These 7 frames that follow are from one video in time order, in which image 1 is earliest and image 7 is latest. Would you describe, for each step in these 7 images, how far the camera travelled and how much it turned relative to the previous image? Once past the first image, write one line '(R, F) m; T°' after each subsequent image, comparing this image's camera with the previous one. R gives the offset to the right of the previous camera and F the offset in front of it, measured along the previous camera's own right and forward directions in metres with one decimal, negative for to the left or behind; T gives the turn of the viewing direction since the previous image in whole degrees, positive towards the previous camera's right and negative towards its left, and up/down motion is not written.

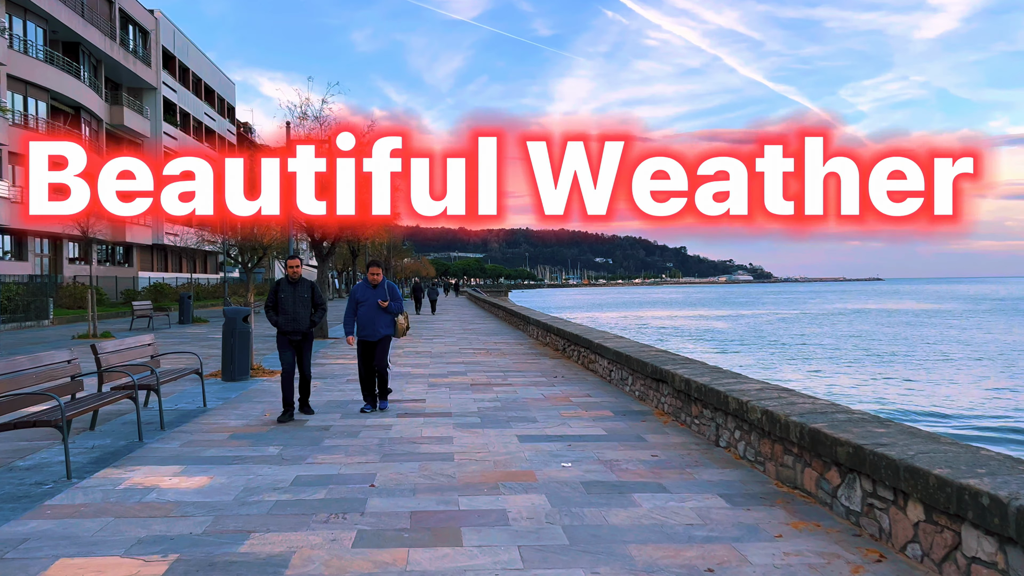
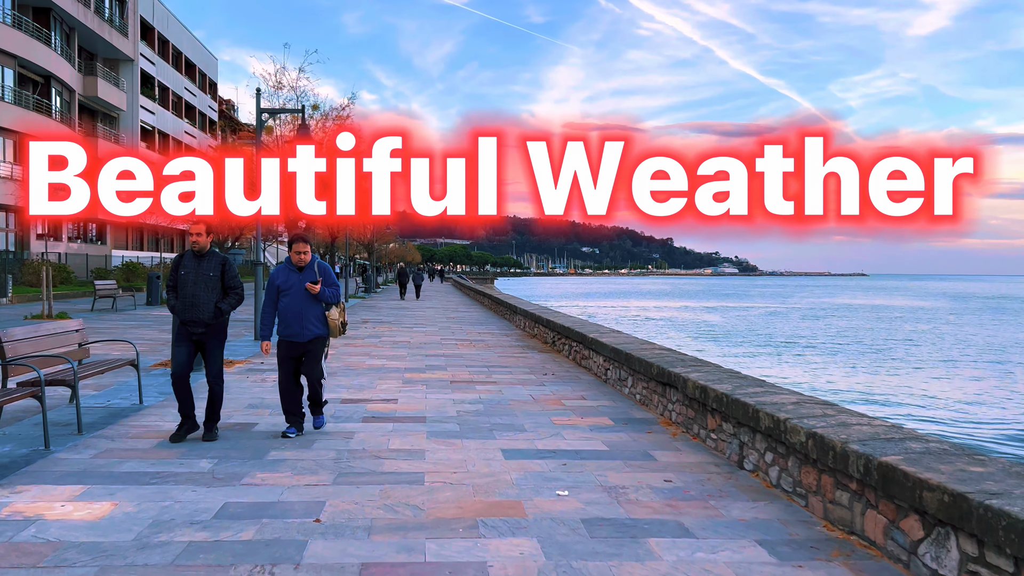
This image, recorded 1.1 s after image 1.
(0.0, +1.2) m; +1°
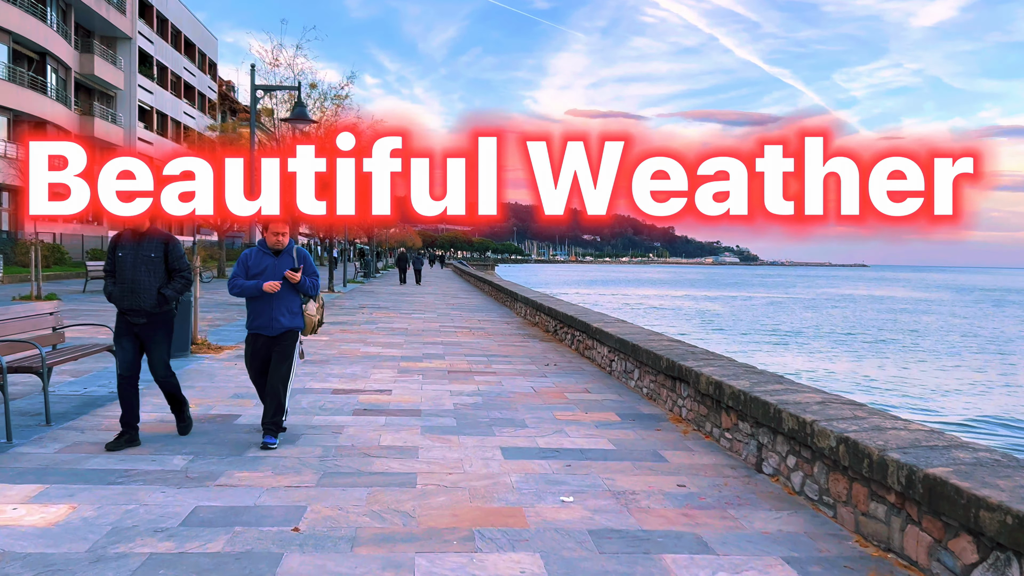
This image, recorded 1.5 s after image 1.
(0.0, +0.4) m; 0°
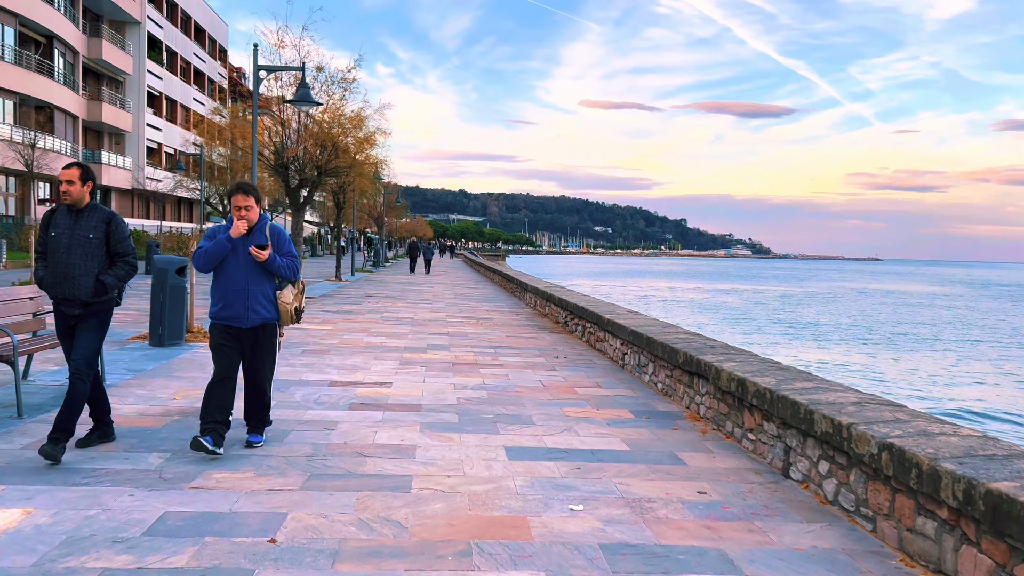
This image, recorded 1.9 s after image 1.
(0.0, +0.4) m; -1°
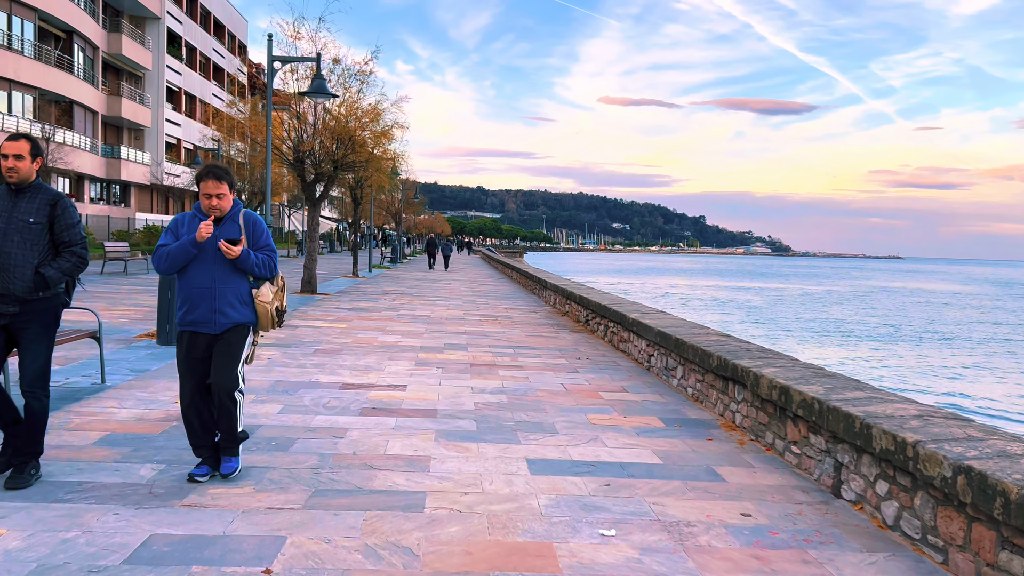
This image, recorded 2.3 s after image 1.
(0.0, +0.4) m; -1°
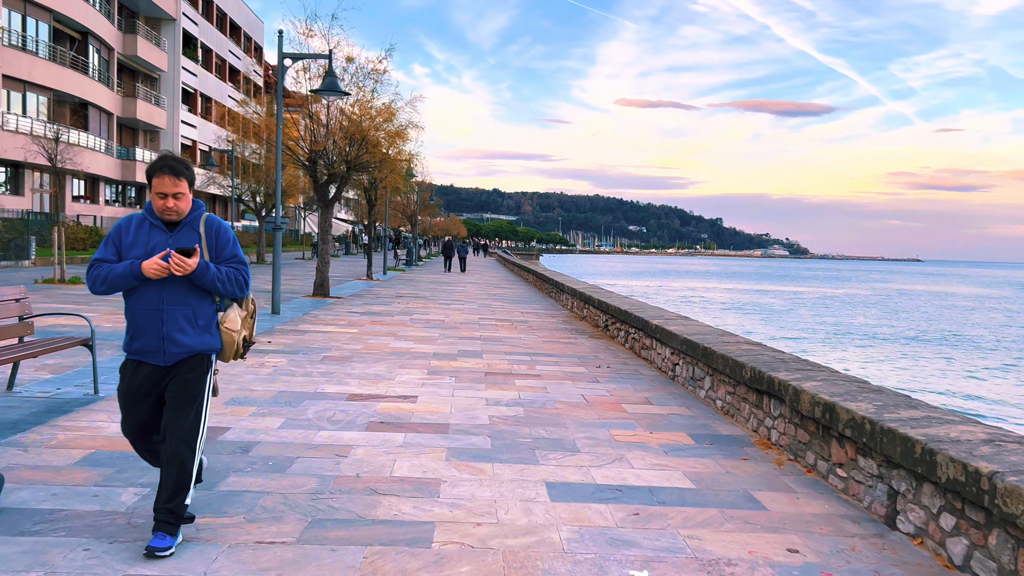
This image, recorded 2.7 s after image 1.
(0.0, +0.4) m; -1°
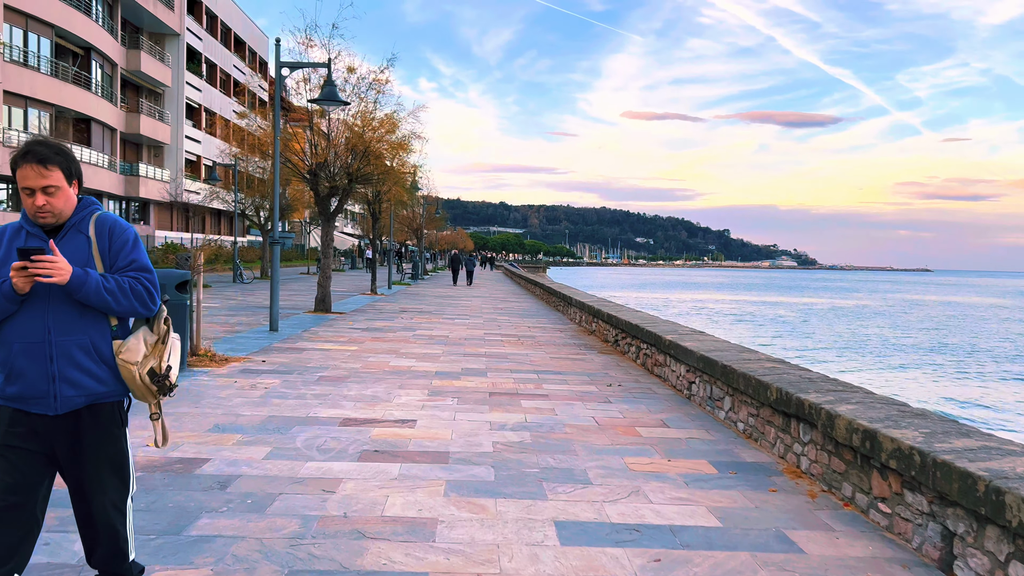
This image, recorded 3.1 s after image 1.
(0.0, +0.4) m; -1°
